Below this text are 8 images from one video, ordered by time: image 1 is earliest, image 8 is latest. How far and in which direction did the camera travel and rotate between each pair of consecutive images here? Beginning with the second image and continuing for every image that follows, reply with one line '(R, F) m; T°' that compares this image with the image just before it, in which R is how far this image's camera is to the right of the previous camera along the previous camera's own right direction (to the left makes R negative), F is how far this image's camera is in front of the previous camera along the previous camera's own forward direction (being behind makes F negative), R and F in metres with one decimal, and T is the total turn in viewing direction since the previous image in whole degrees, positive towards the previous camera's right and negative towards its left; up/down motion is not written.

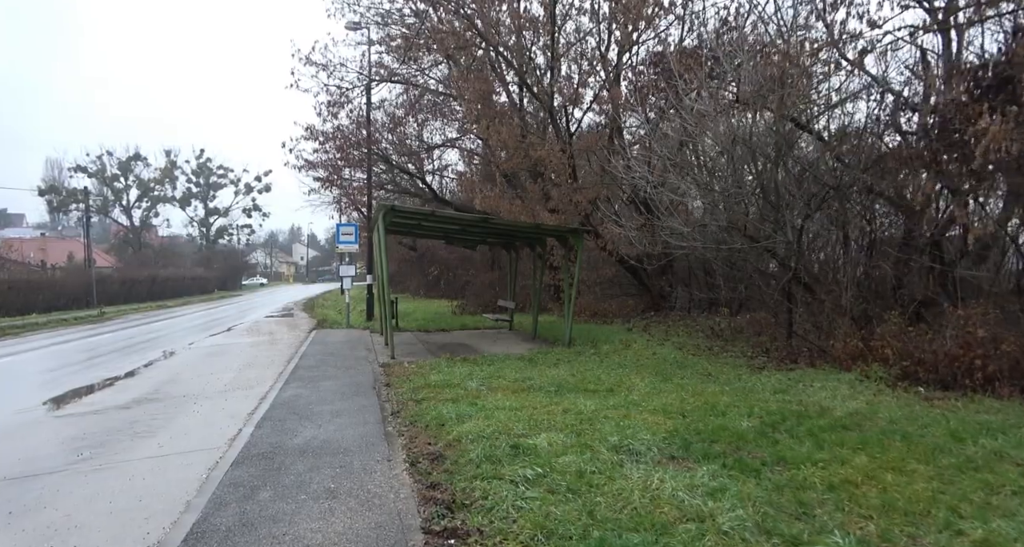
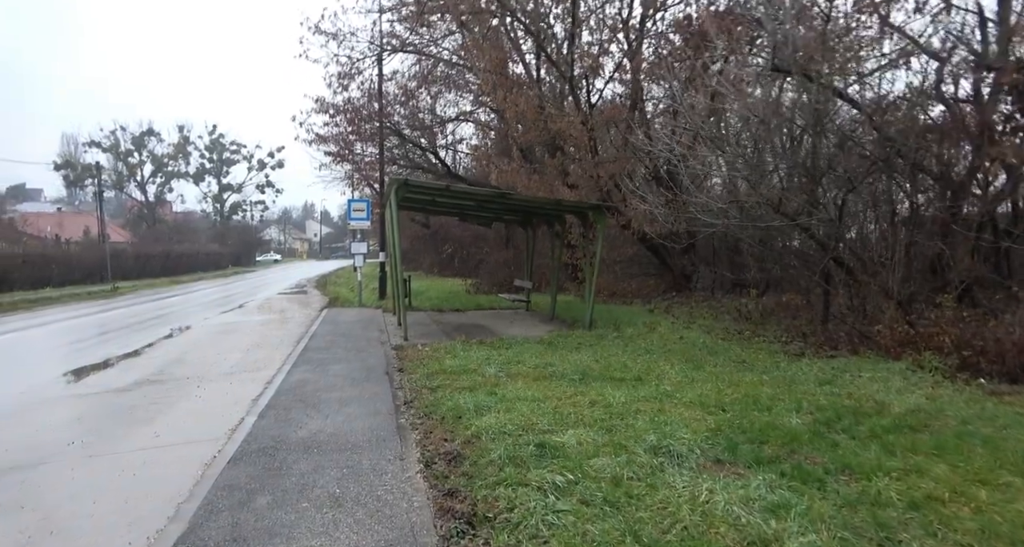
(-0.1, +0.5) m; -1°
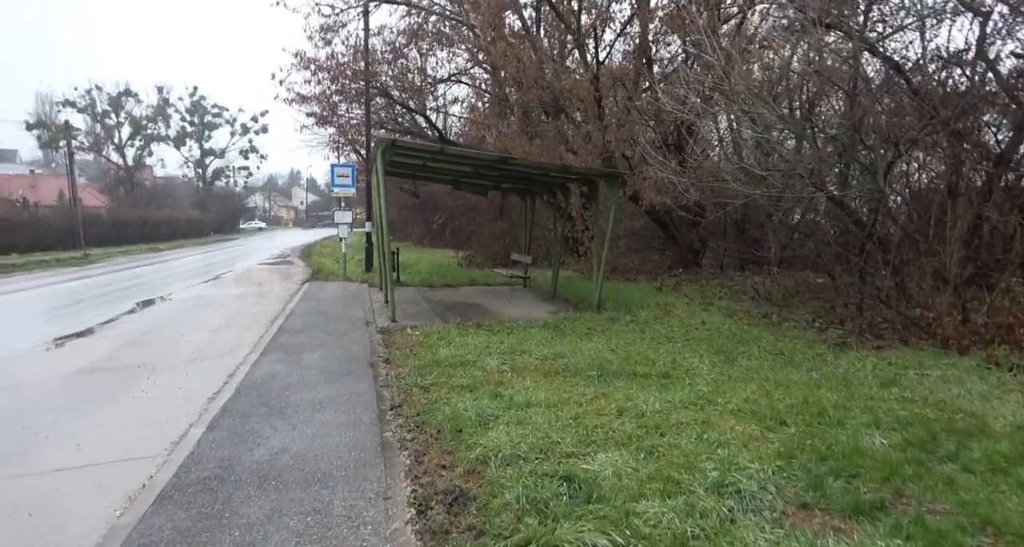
(-0.2, +1.0) m; +1°
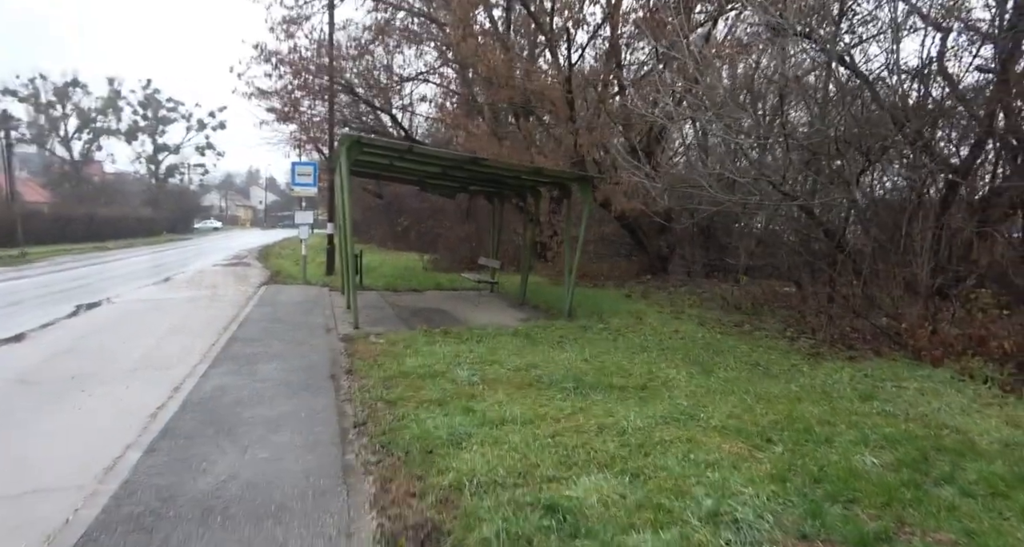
(-0.1, +0.3) m; +4°
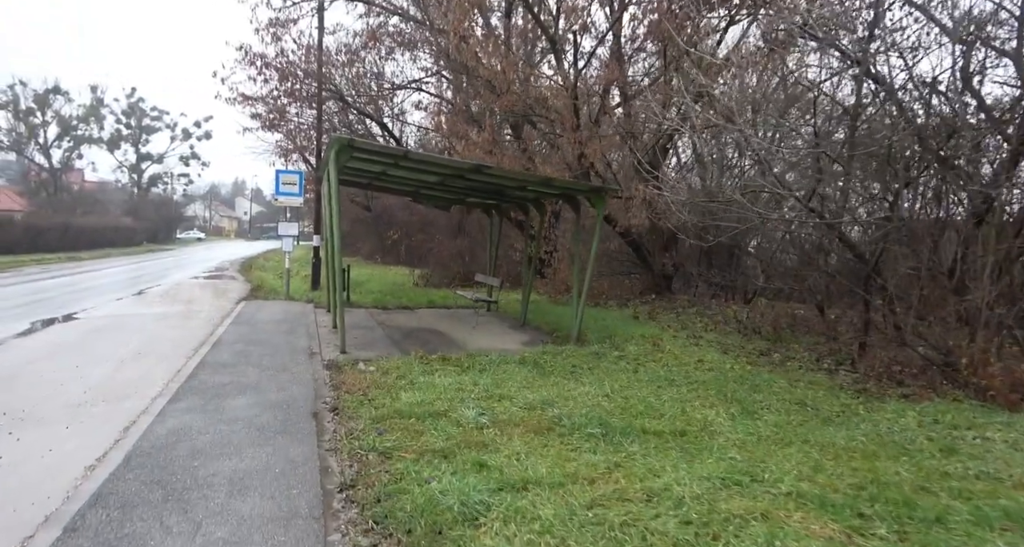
(-0.3, +0.8) m; +1°
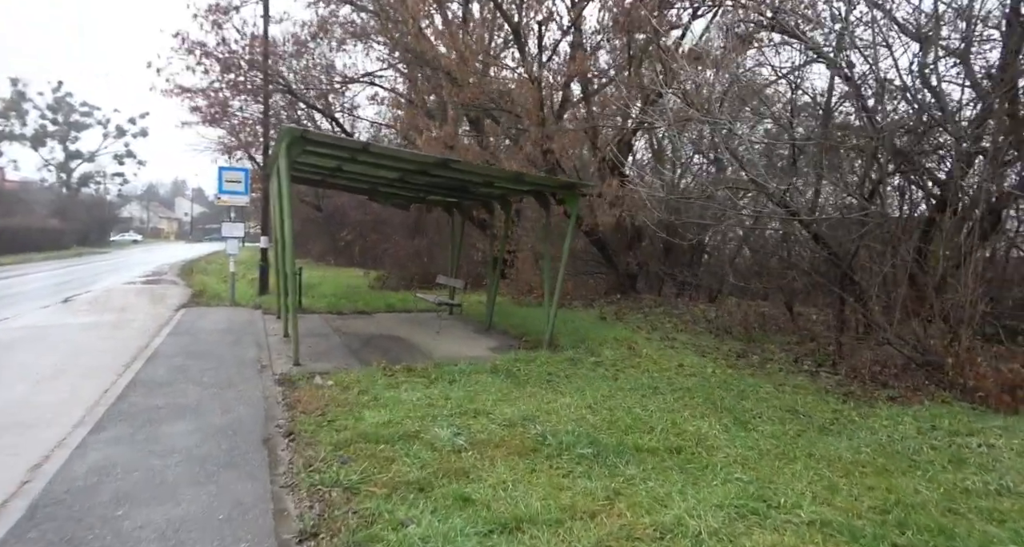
(-0.2, +0.5) m; +5°
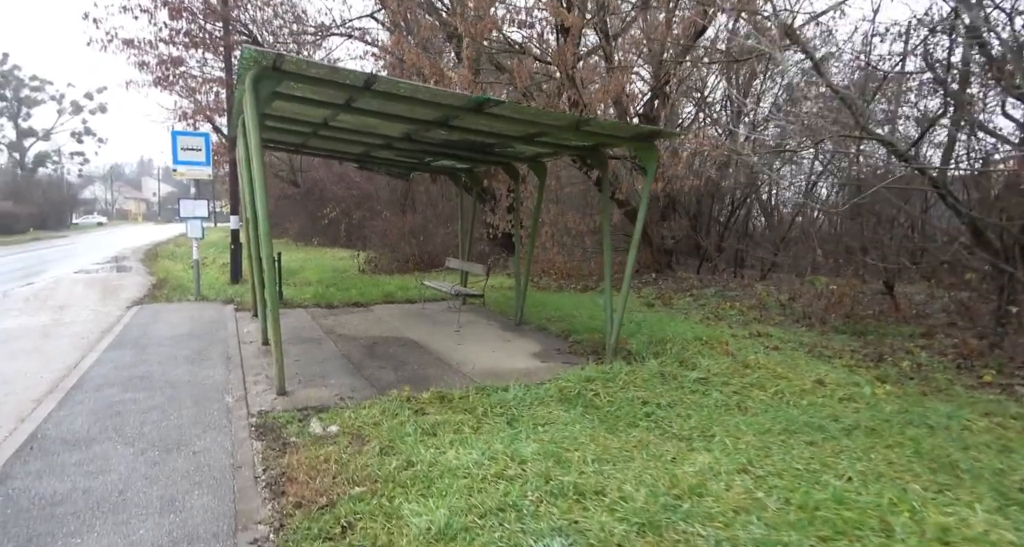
(-0.8, +1.9) m; +2°
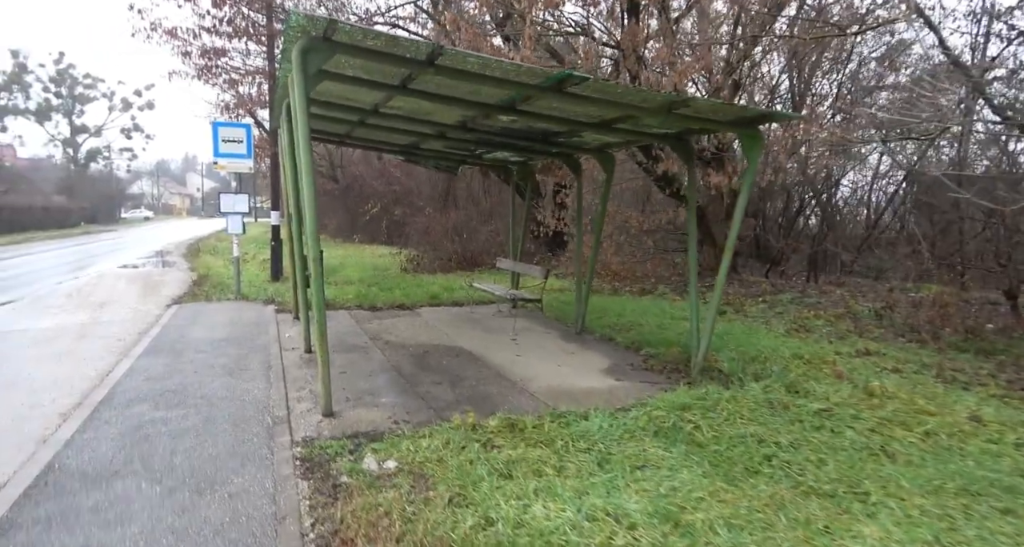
(-0.4, +0.7) m; -3°
